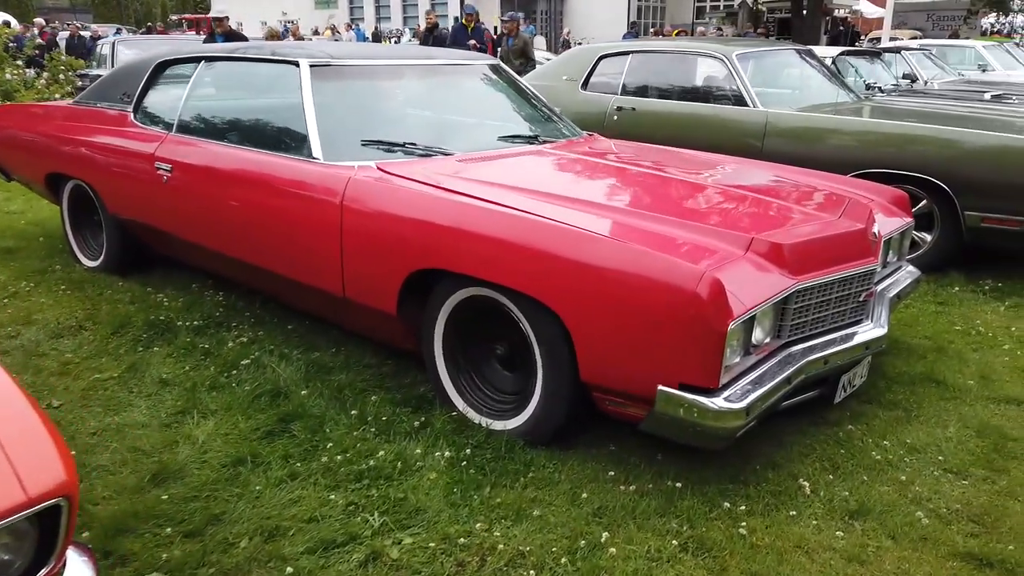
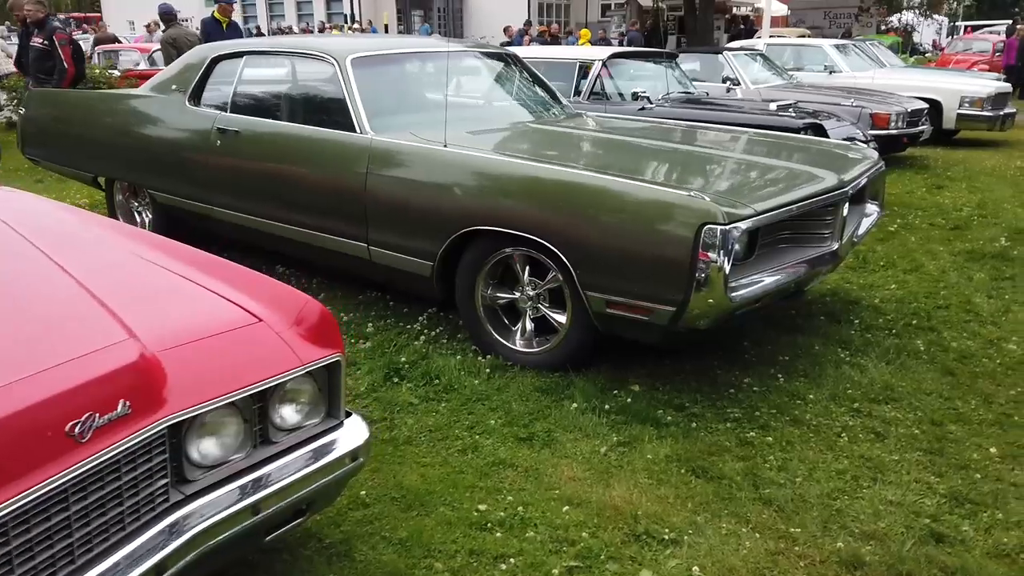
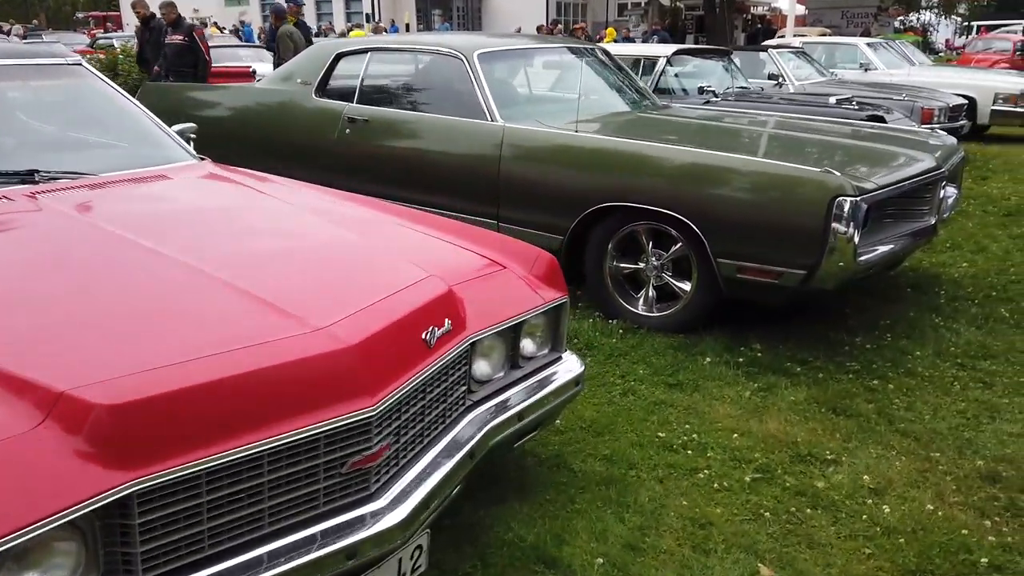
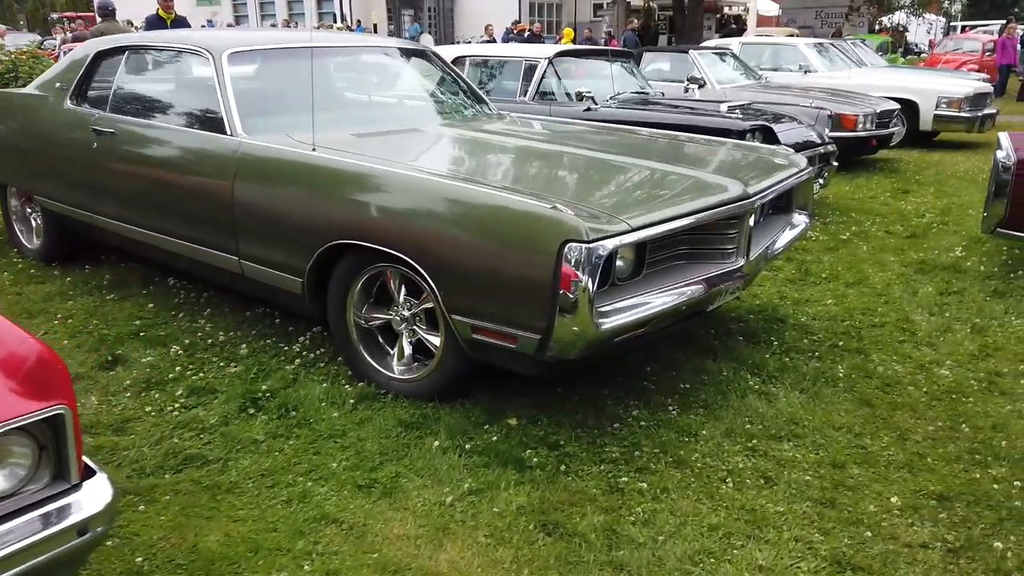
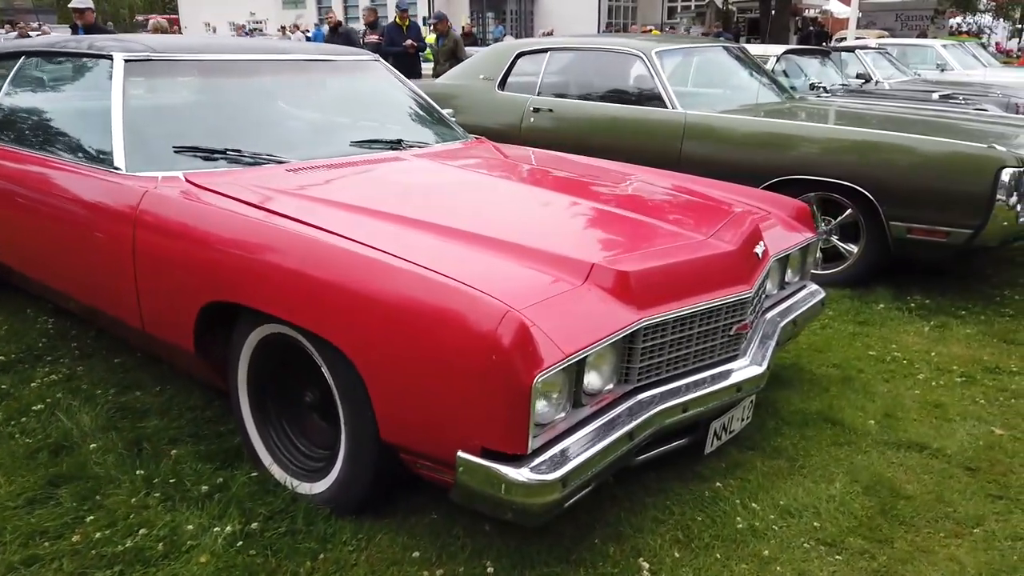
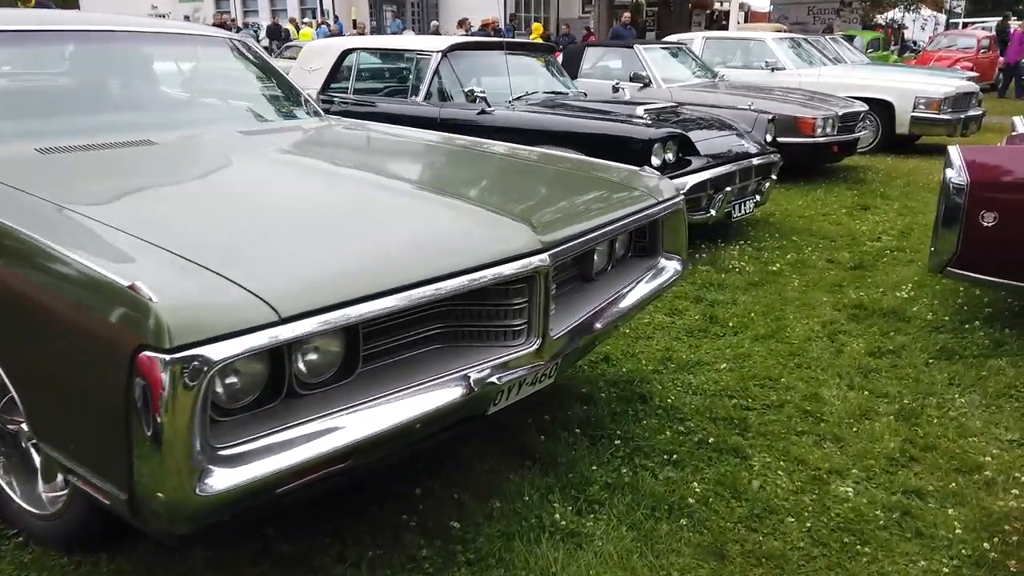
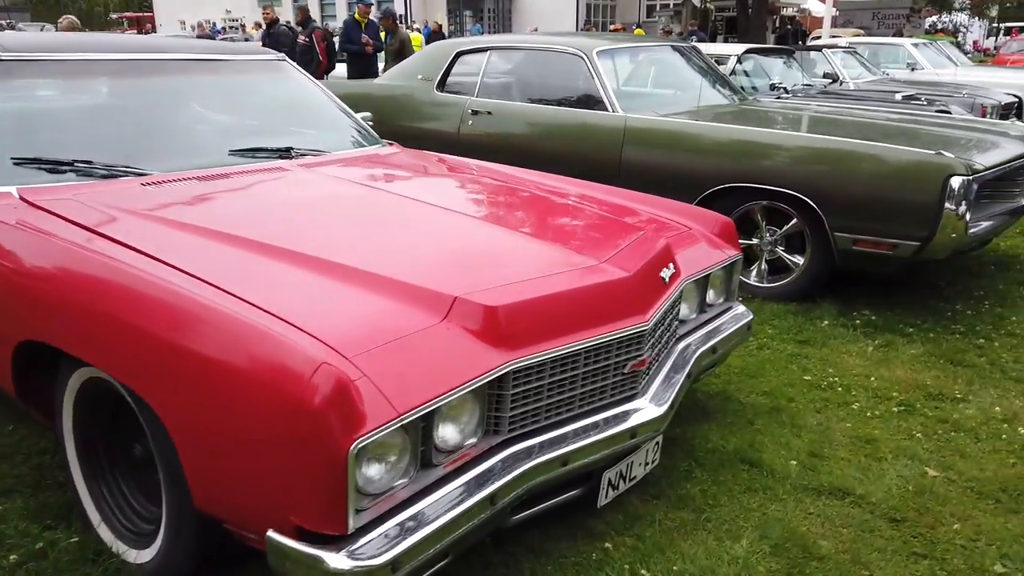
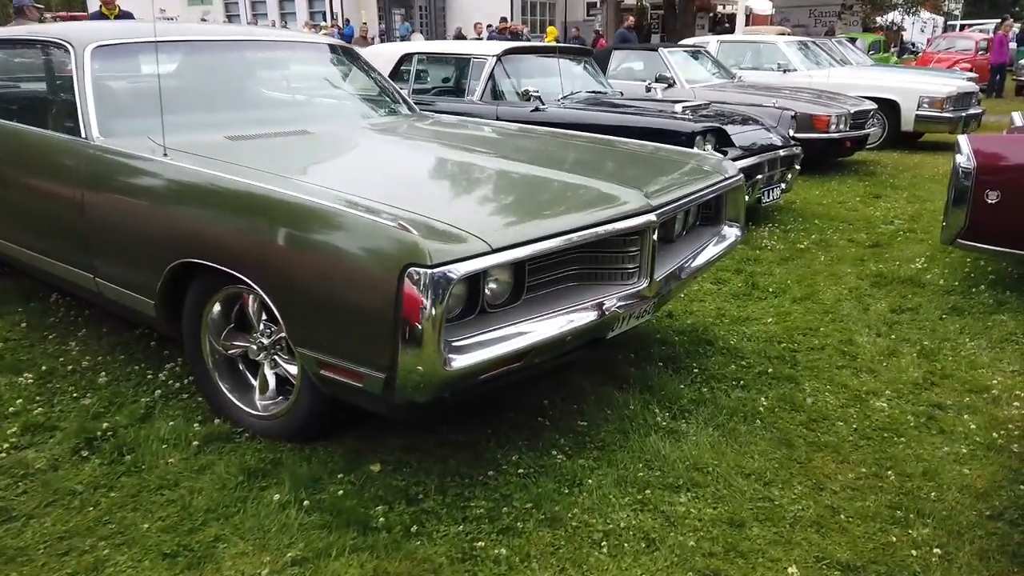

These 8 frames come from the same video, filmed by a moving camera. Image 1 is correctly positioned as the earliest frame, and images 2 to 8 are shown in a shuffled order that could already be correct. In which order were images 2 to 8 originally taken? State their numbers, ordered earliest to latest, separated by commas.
5, 7, 3, 2, 4, 8, 6
